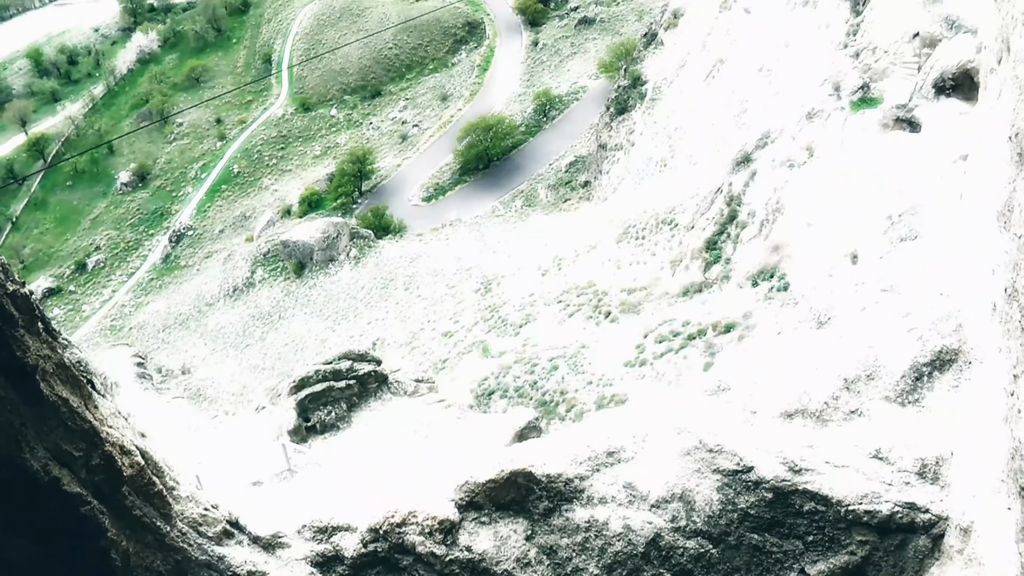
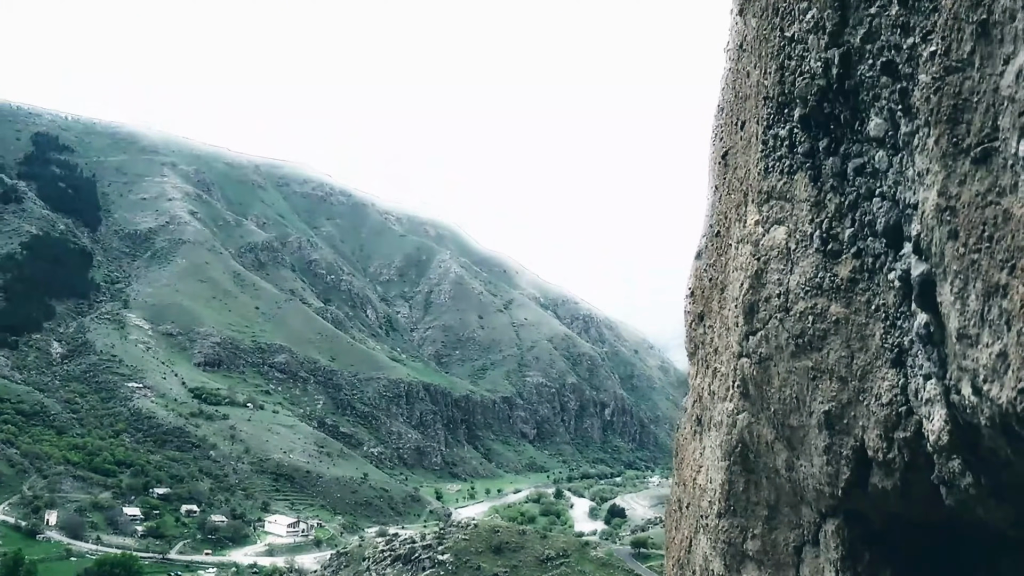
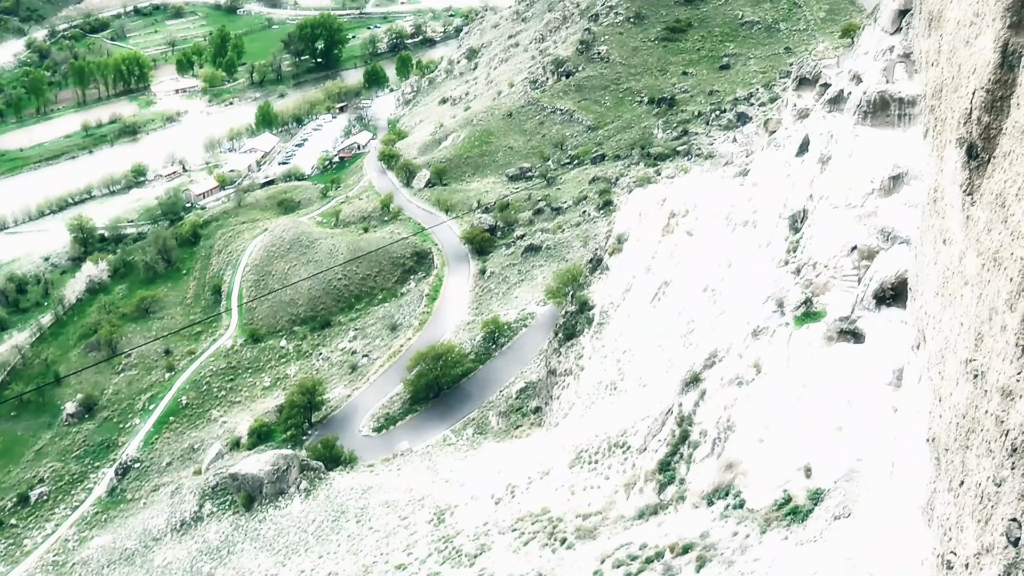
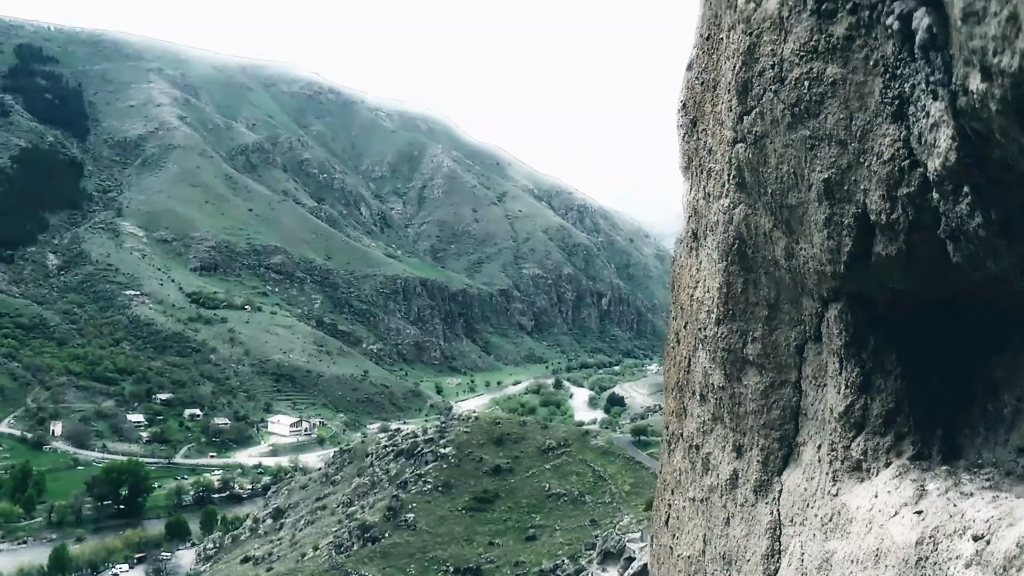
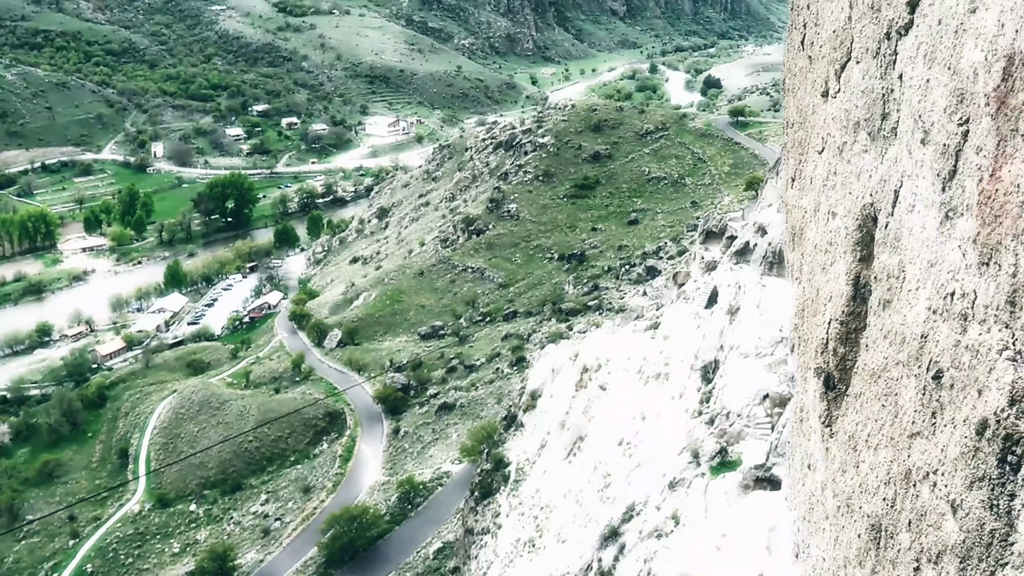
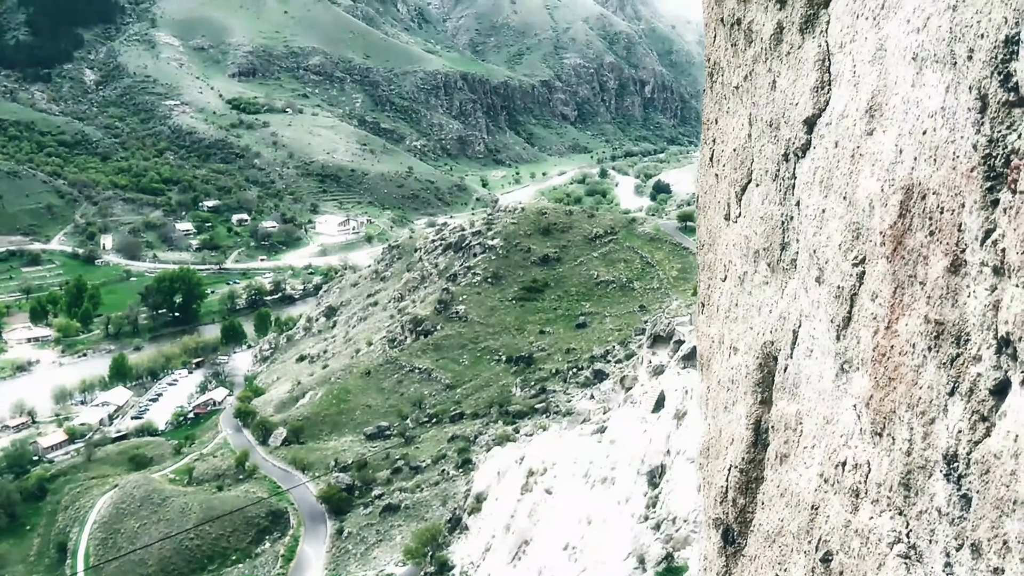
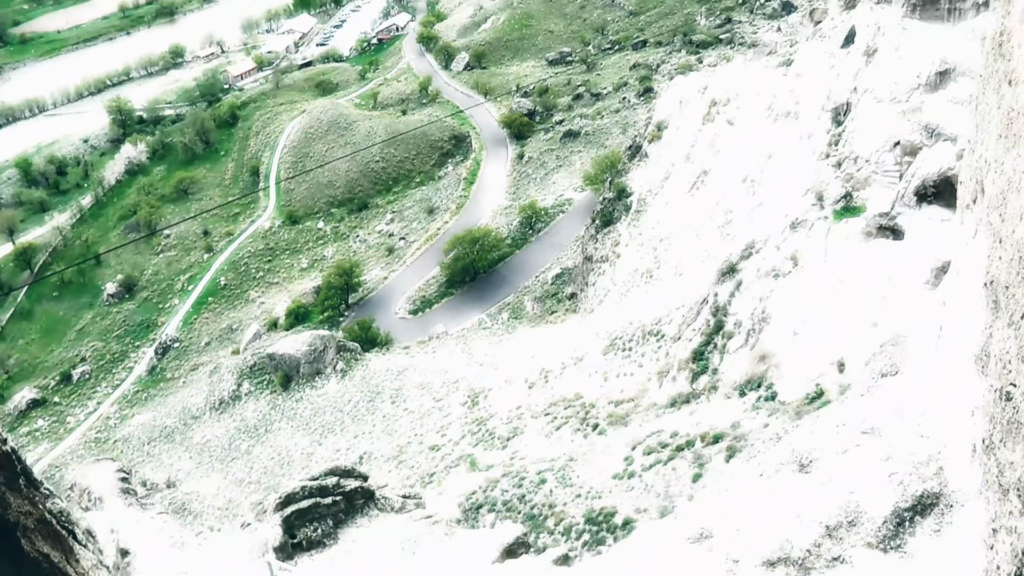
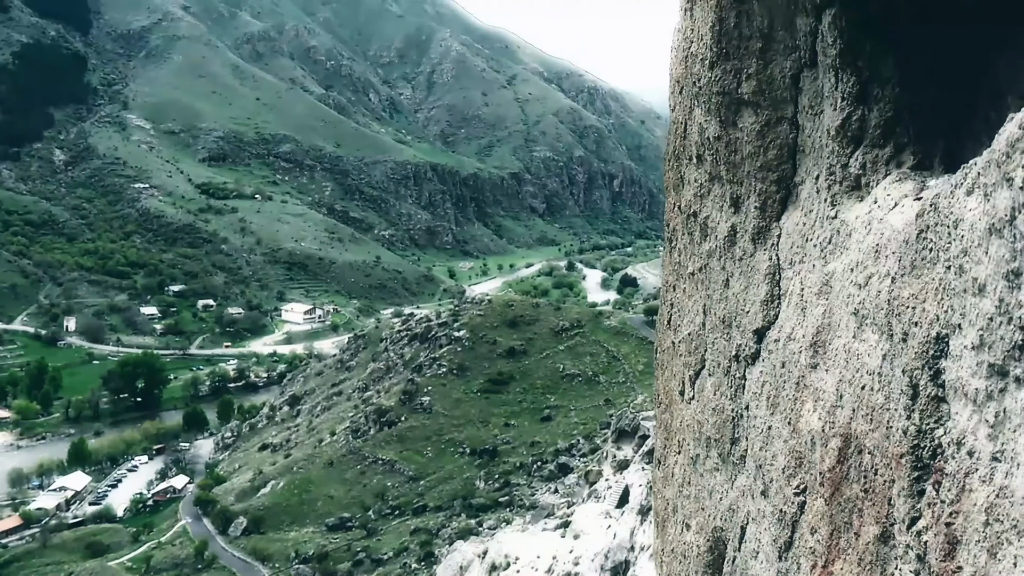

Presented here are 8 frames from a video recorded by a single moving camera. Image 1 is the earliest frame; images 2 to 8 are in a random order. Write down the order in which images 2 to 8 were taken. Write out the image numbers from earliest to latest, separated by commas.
7, 3, 5, 6, 8, 4, 2
